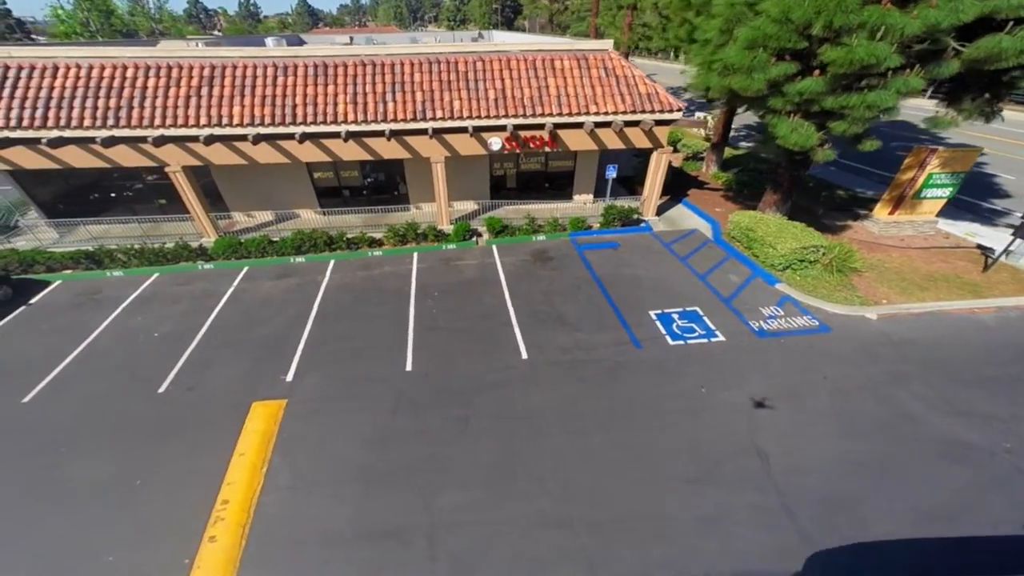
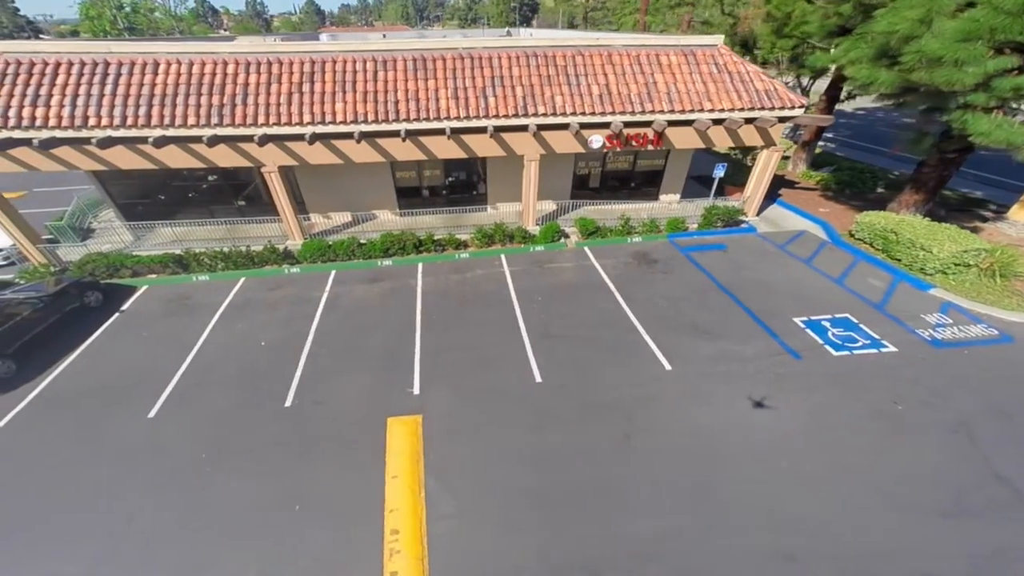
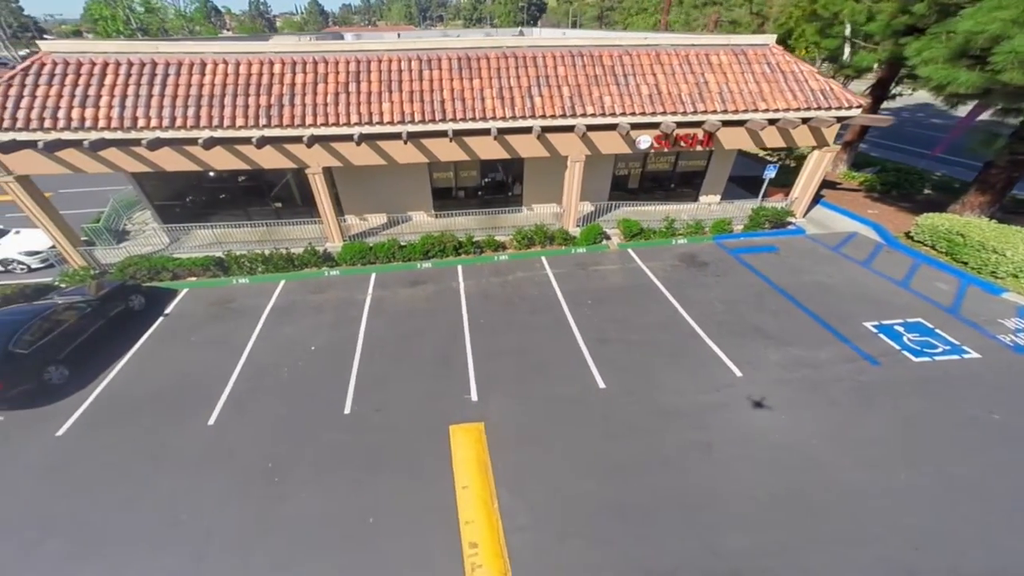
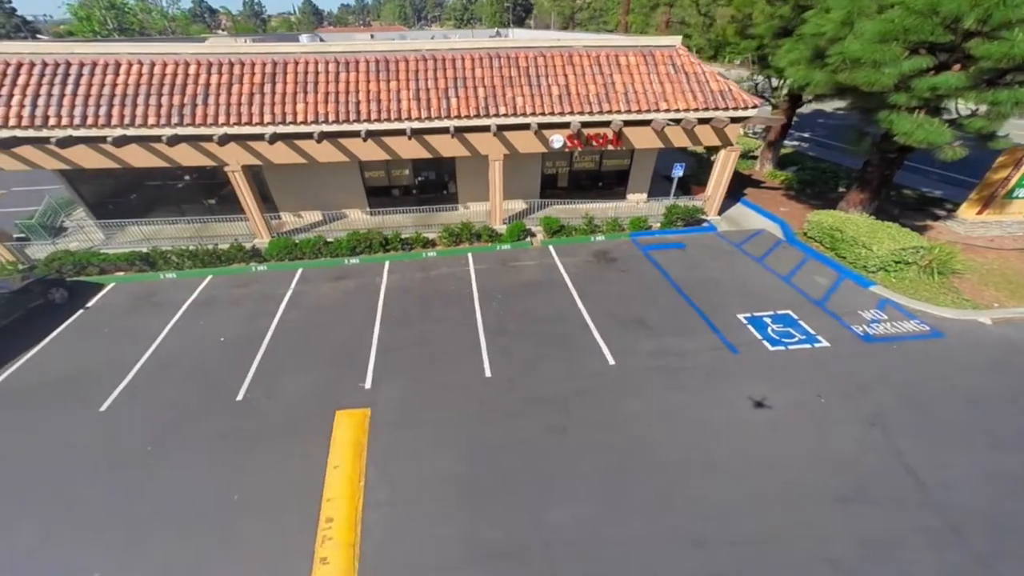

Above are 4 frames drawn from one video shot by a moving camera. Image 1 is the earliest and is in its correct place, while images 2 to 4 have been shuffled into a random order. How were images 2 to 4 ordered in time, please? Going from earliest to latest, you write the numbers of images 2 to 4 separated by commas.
4, 2, 3
